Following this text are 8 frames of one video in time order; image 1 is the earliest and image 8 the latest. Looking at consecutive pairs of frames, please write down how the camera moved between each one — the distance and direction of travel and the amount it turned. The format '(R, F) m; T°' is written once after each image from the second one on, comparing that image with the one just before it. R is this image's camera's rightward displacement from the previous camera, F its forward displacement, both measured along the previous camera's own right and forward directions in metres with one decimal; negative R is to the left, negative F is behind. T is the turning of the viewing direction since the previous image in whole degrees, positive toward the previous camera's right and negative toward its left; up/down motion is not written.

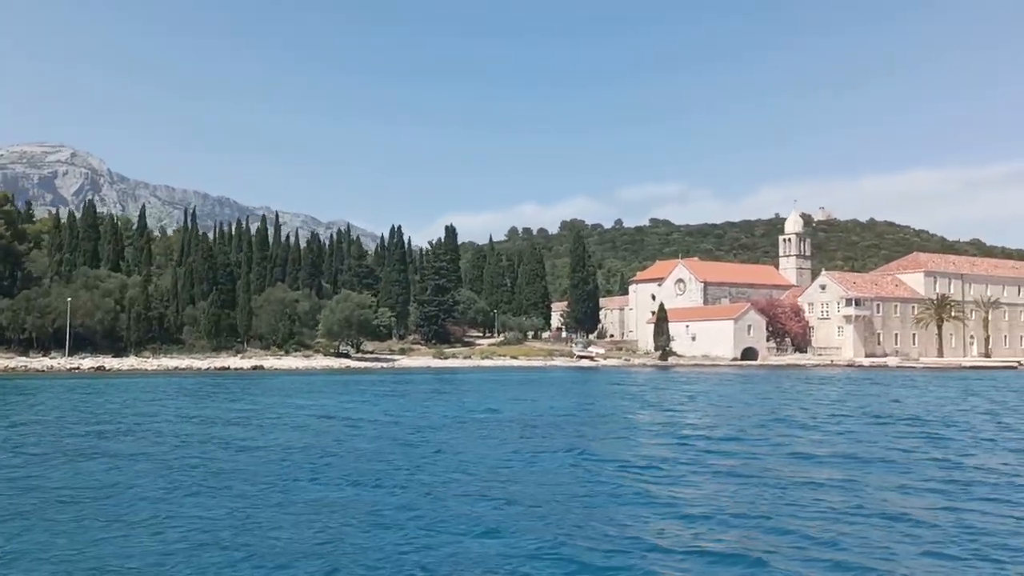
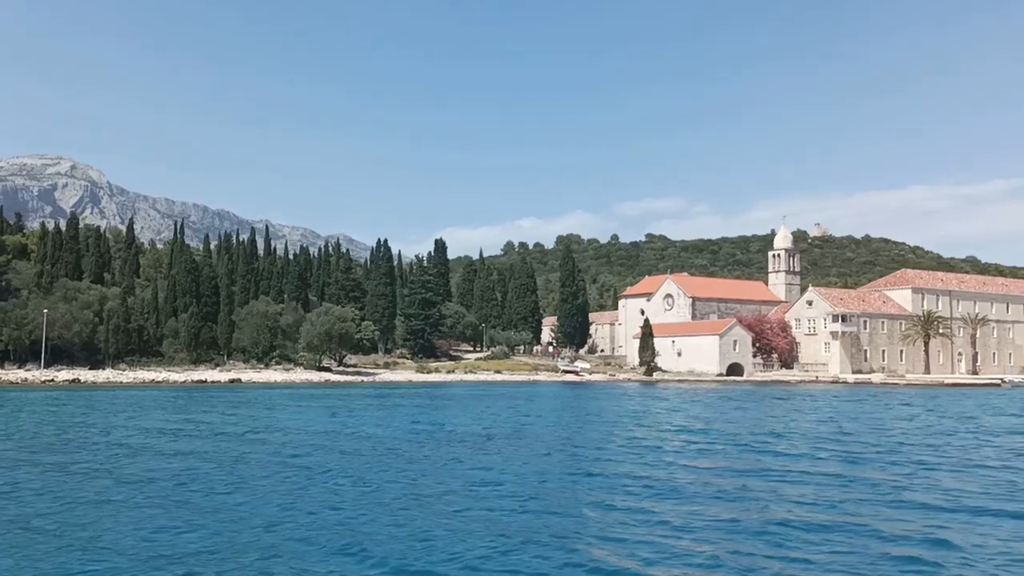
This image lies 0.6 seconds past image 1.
(+0.9, +0.1) m; 0°
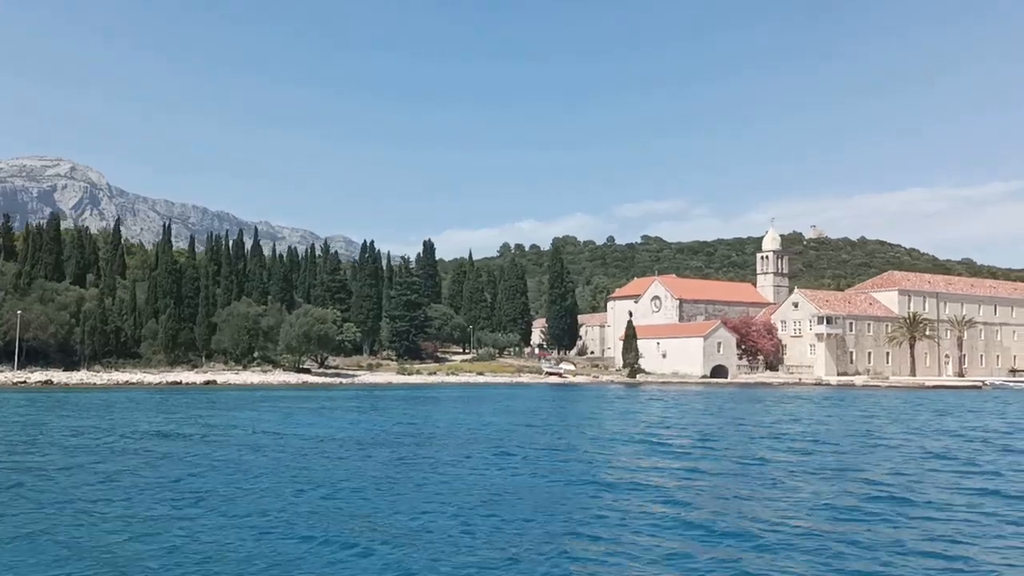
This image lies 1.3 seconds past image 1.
(+1.0, +0.1) m; 0°
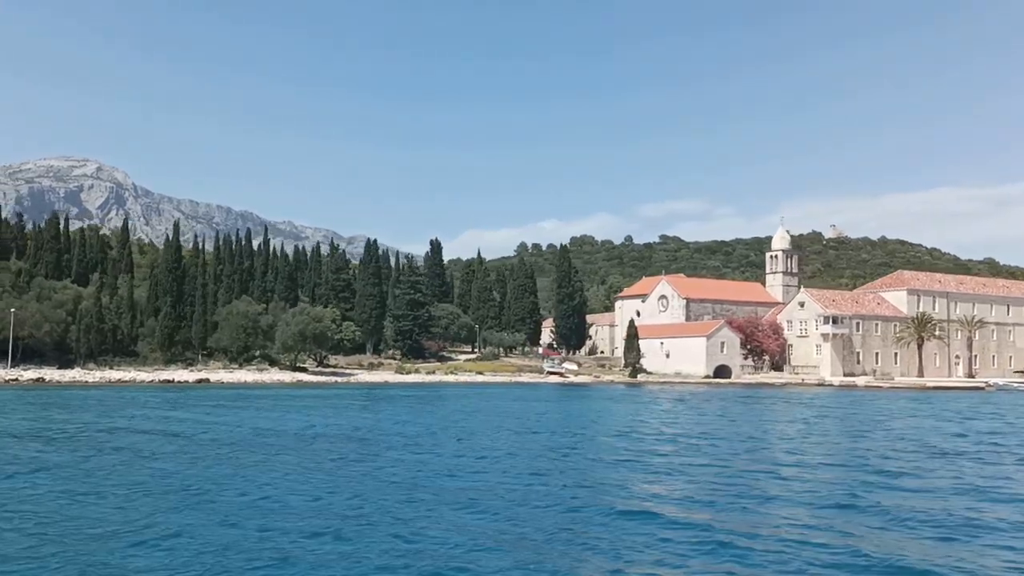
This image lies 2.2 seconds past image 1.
(+1.3, +0.3) m; -1°
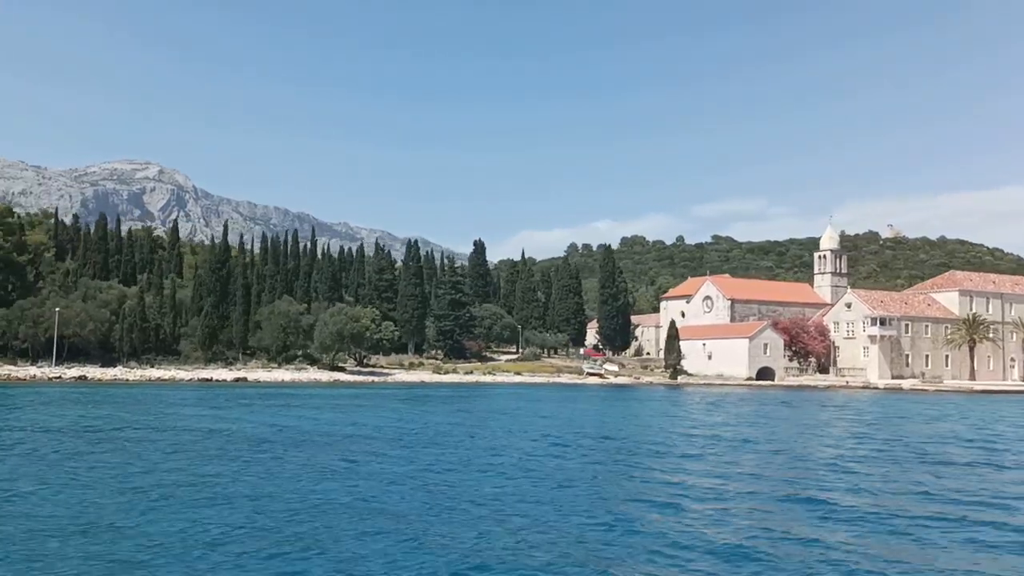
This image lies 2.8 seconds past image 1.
(+0.9, +0.2) m; -3°
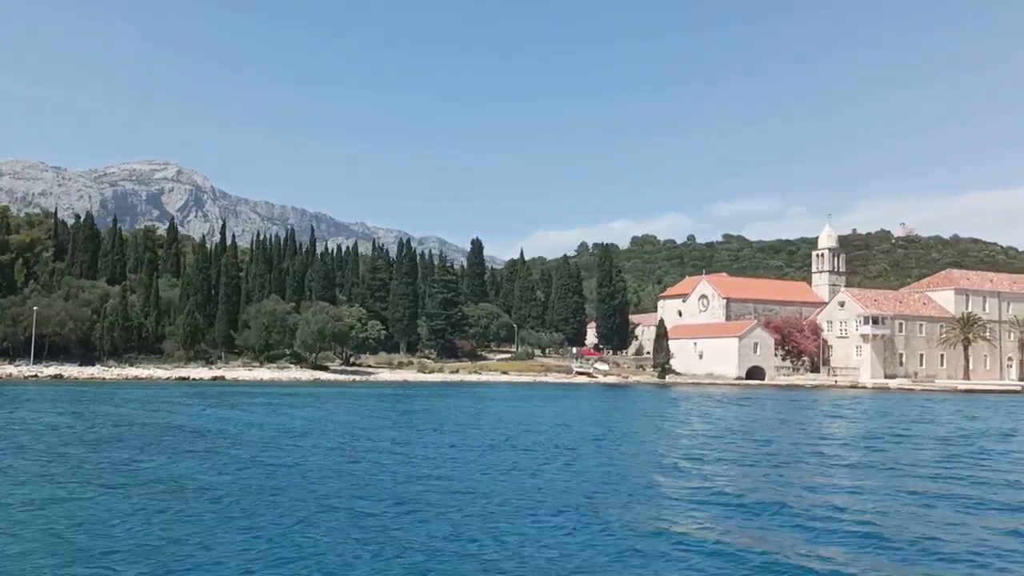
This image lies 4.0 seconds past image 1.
(+1.8, +0.2) m; -1°
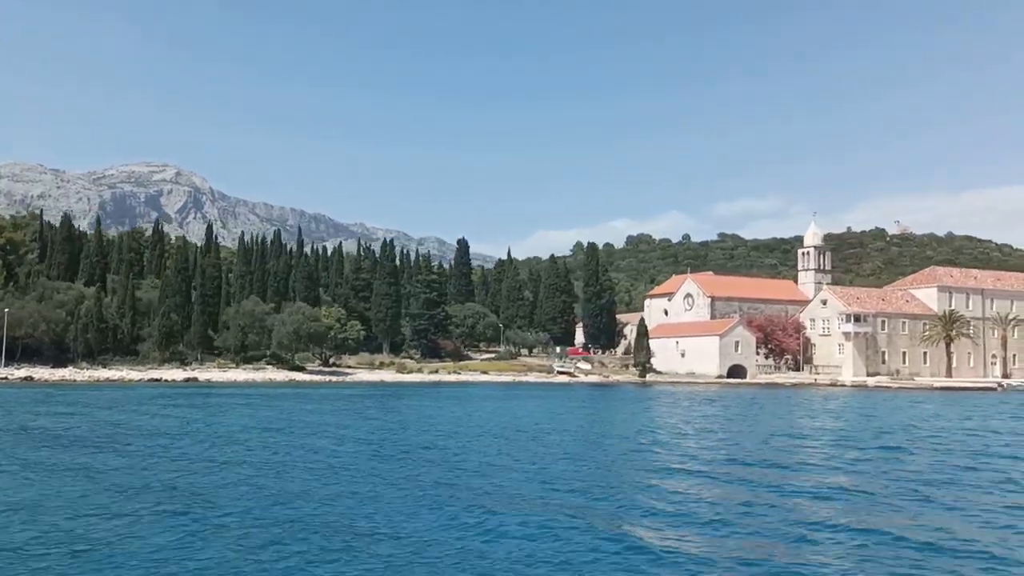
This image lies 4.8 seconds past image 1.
(+1.2, +0.1) m; 0°
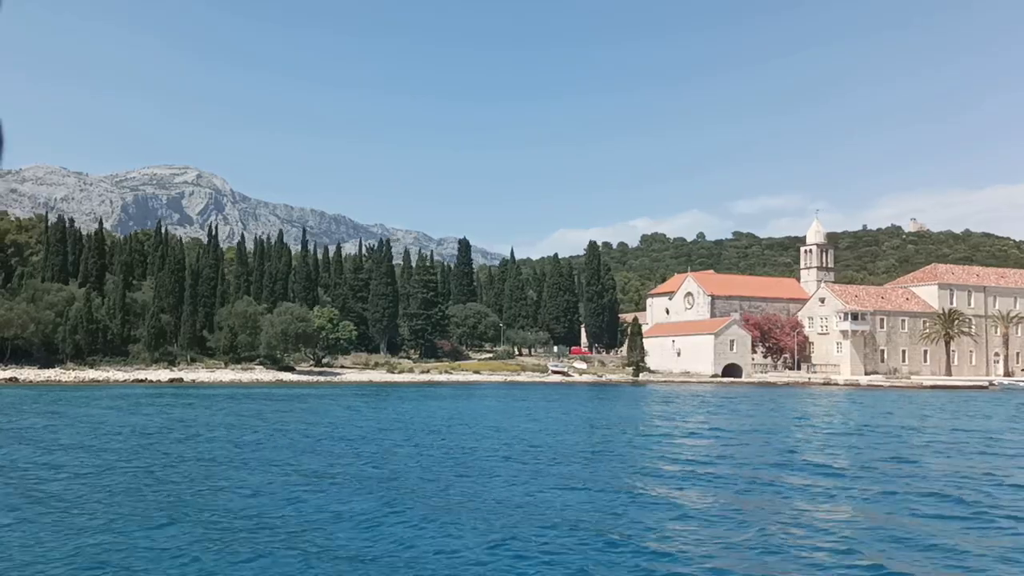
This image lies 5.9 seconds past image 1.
(+1.6, +0.1) m; -1°
